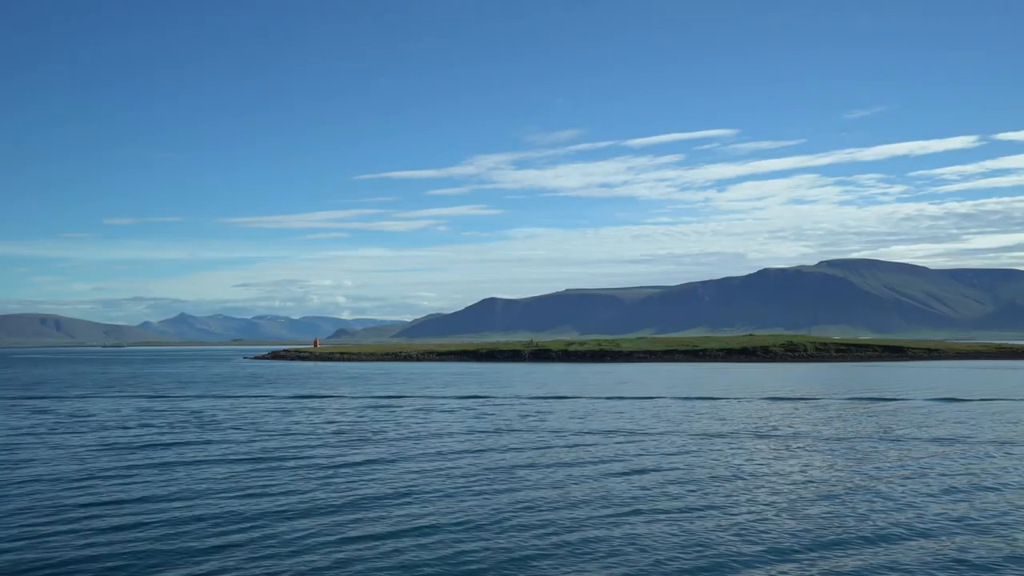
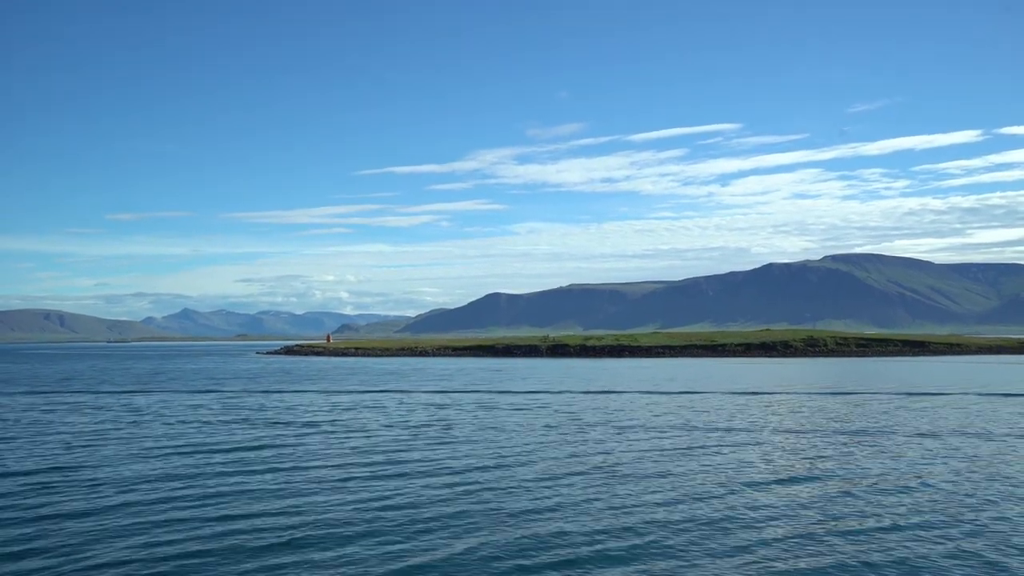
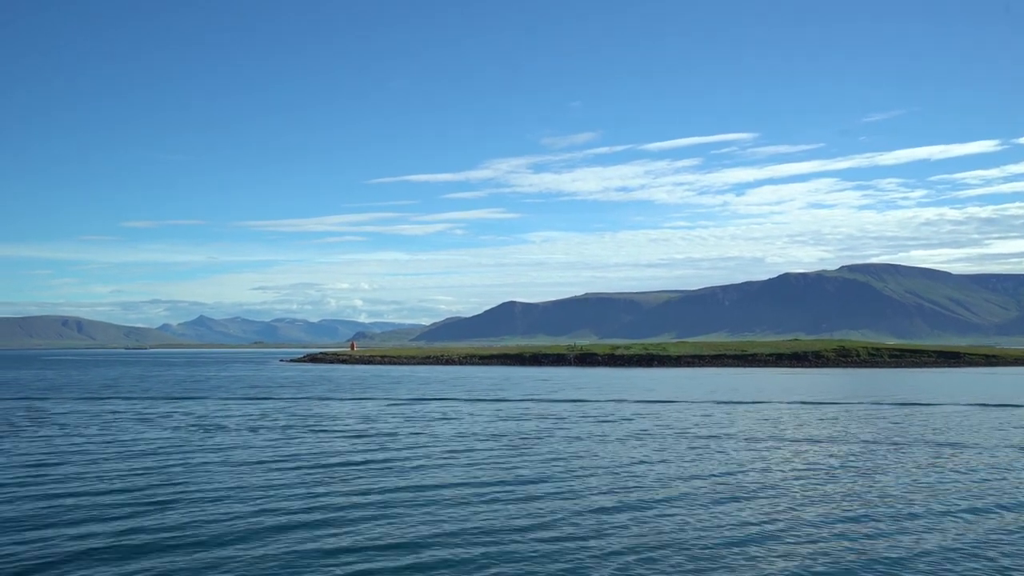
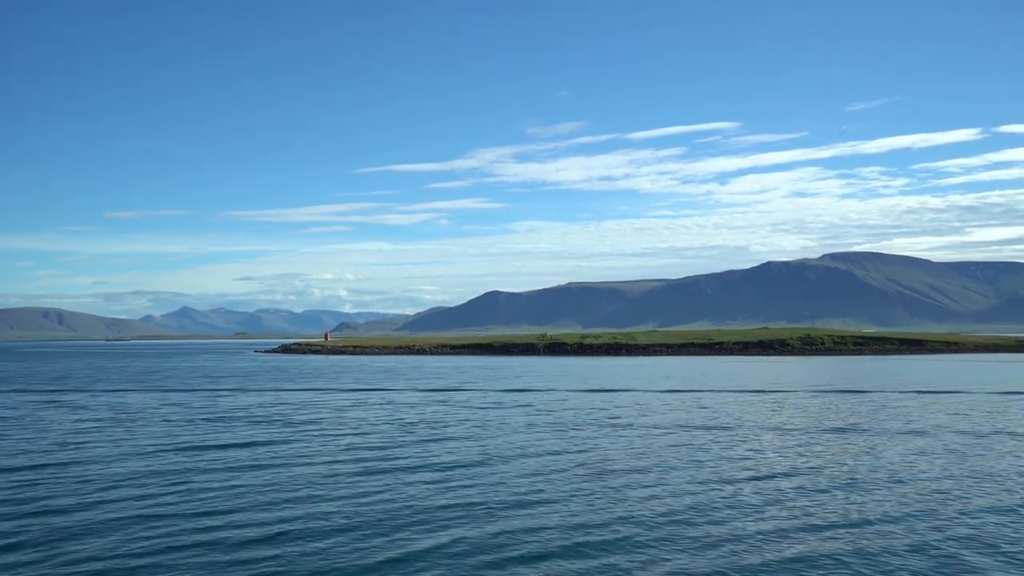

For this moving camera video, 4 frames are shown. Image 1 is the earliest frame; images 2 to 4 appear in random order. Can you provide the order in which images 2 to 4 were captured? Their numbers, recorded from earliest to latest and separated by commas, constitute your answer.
4, 2, 3
